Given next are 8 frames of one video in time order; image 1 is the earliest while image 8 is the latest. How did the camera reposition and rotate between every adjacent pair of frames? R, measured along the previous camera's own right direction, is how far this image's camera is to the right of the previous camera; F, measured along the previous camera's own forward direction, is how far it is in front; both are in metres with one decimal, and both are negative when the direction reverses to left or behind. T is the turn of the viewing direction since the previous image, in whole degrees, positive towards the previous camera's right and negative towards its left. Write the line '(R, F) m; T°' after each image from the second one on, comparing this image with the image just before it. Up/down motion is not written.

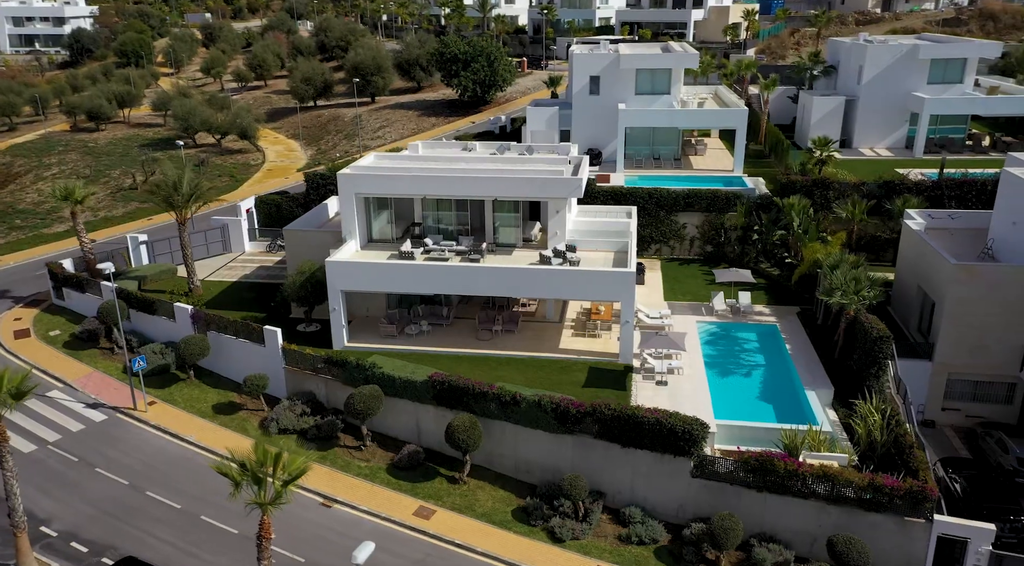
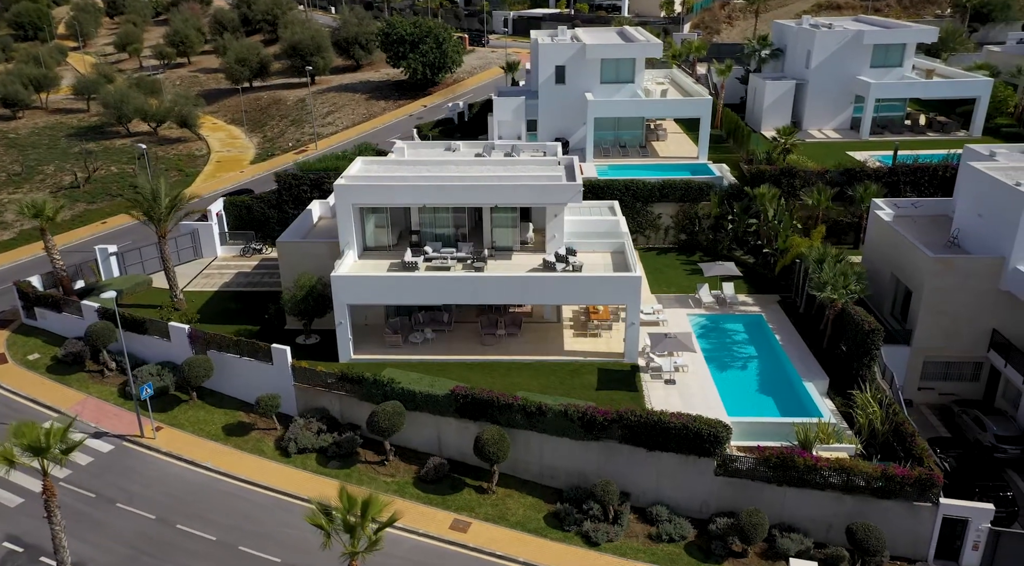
(-3.5, -0.3) m; +6°
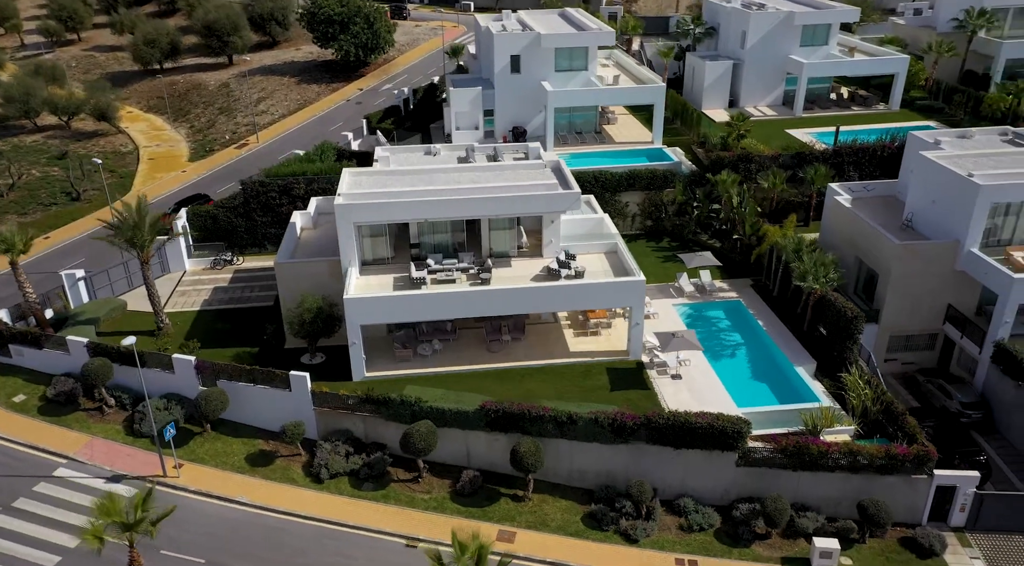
(-4.5, -0.5) m; +7°
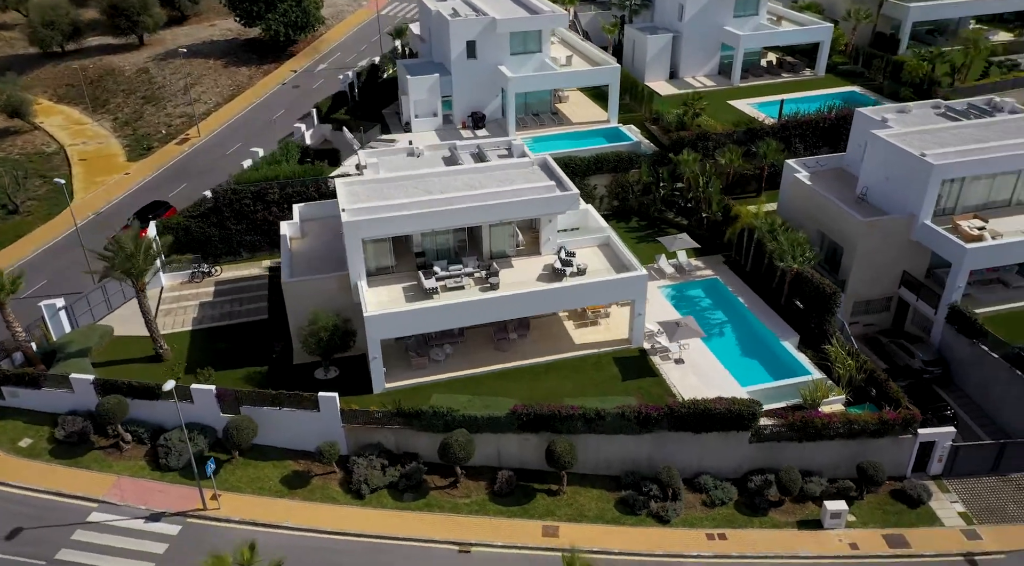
(-4.6, -0.7) m; +7°
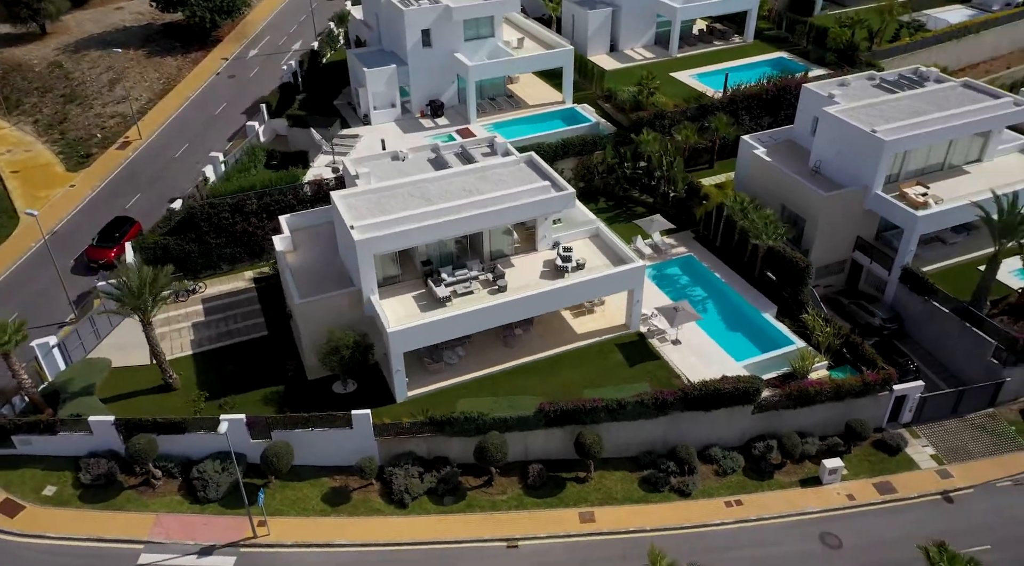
(-4.7, -0.9) m; +7°
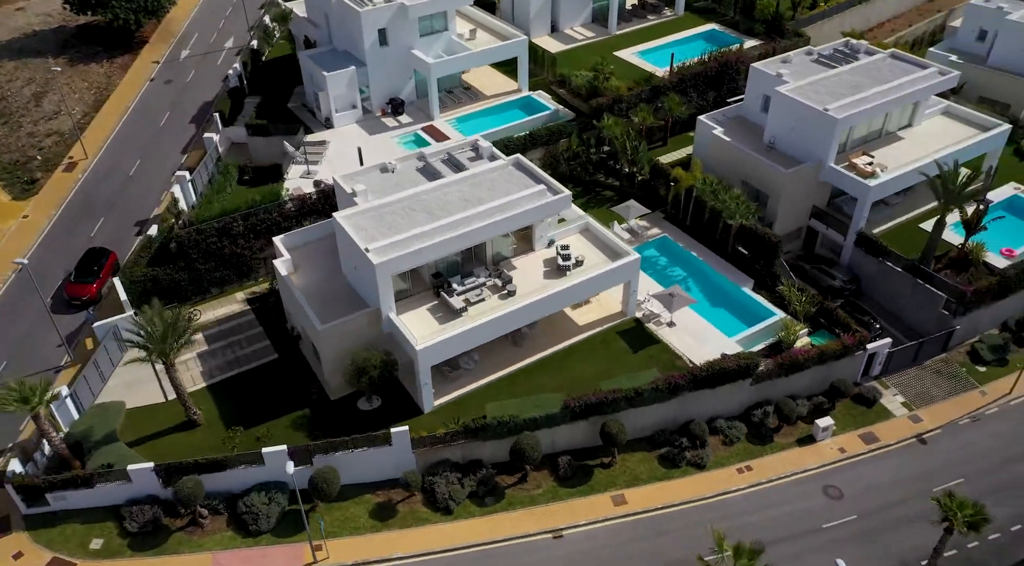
(-4.7, -1.1) m; +7°
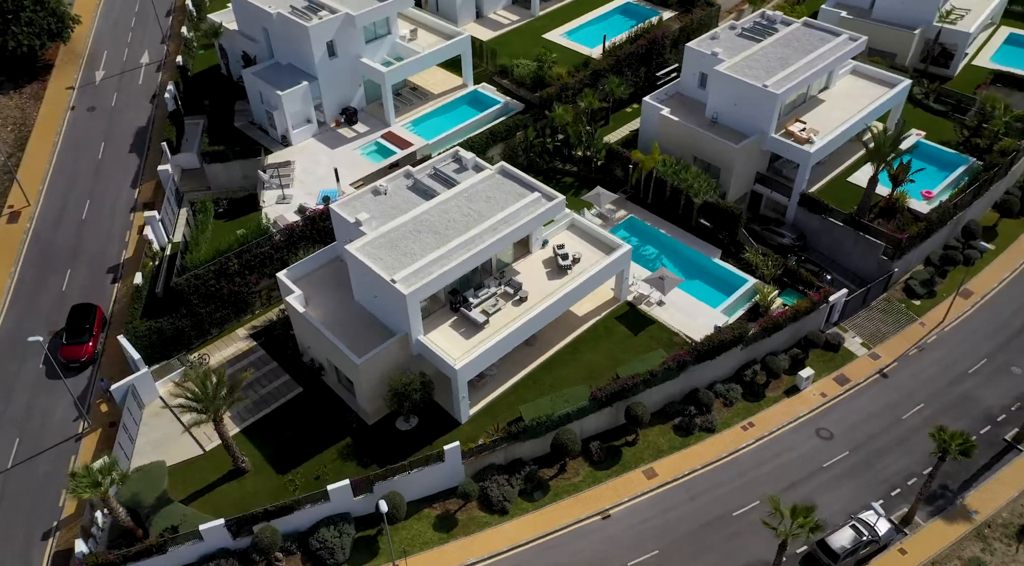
(-6.2, -1.6) m; +8°
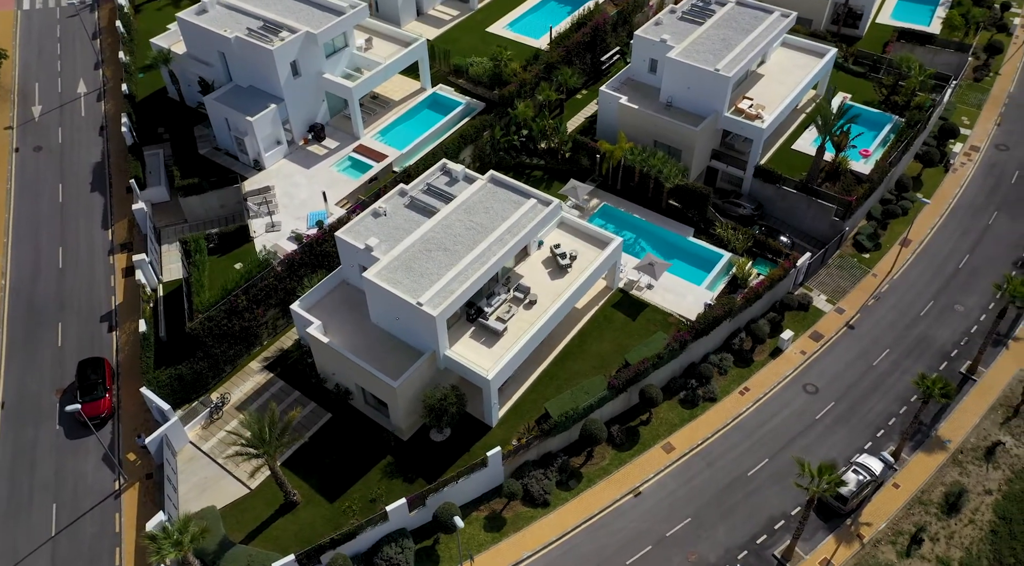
(-5.1, -1.6) m; +7°
